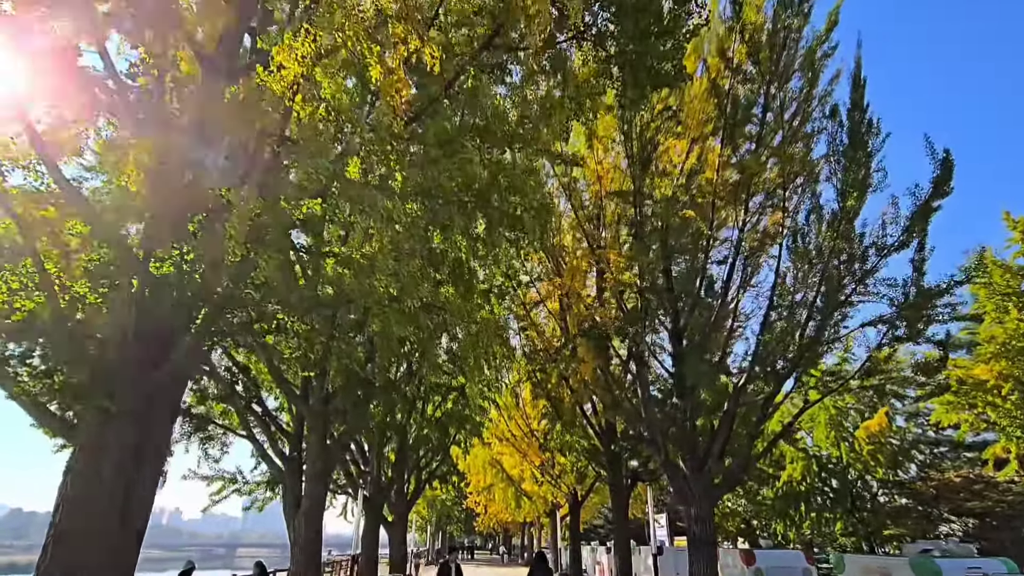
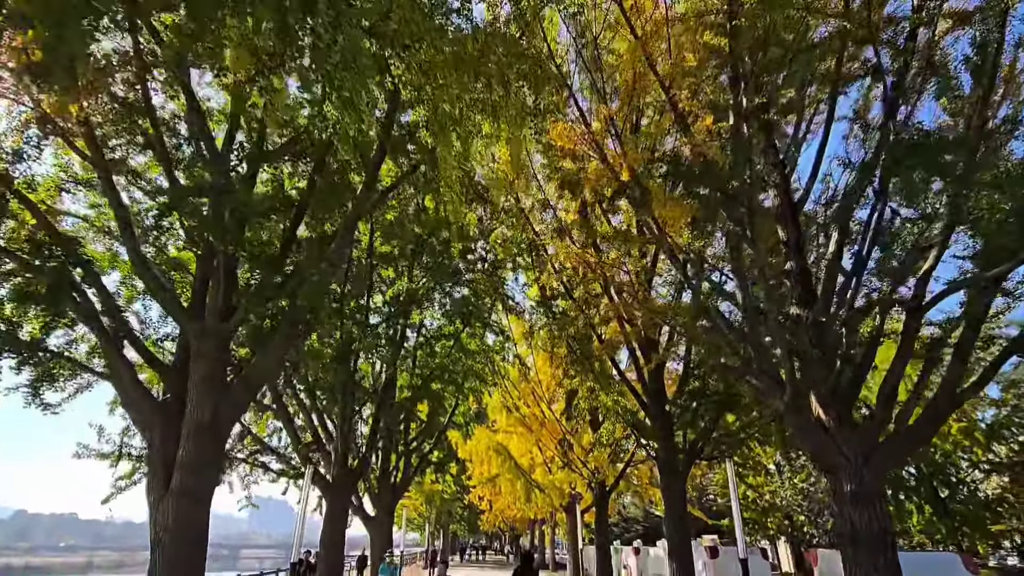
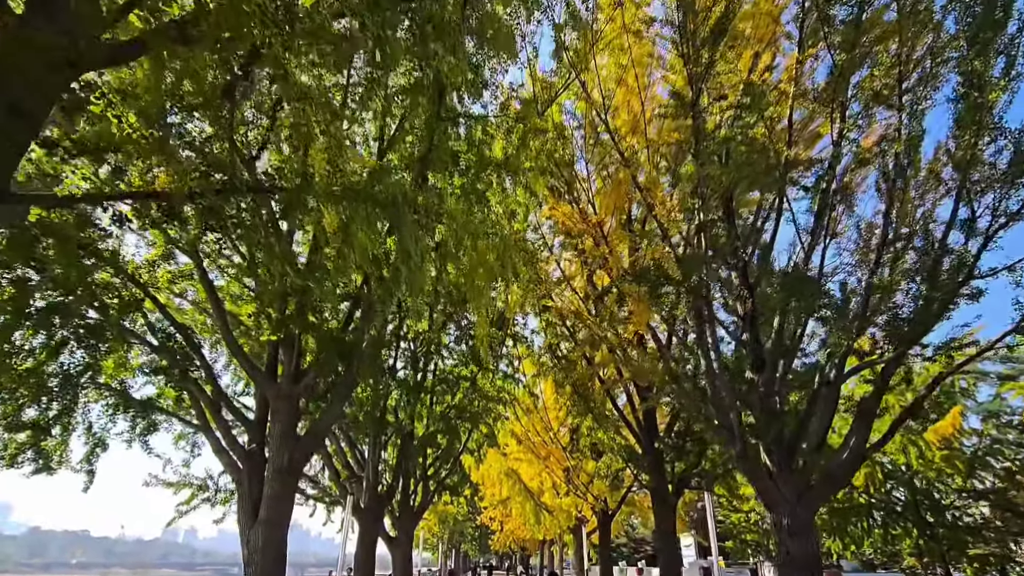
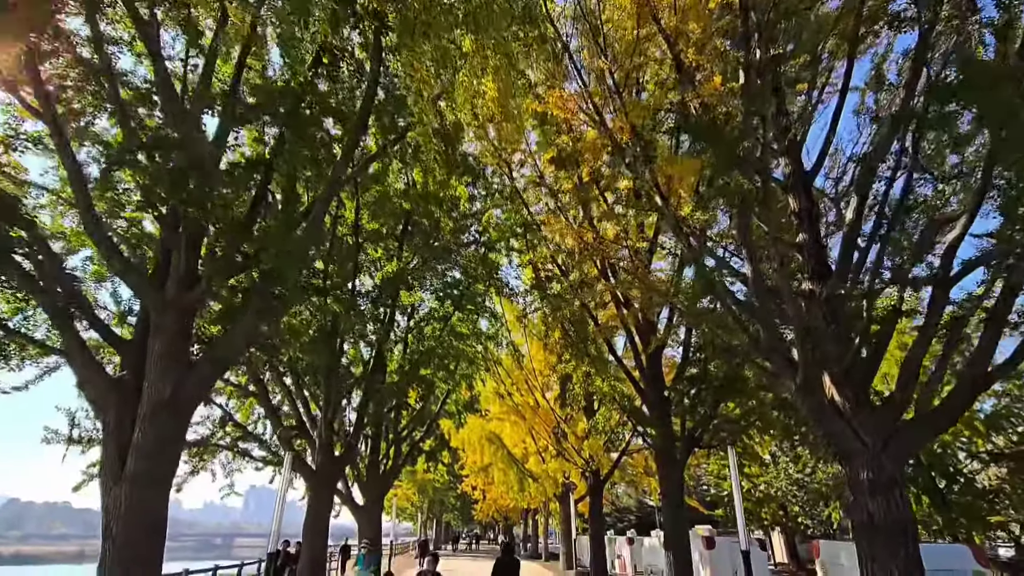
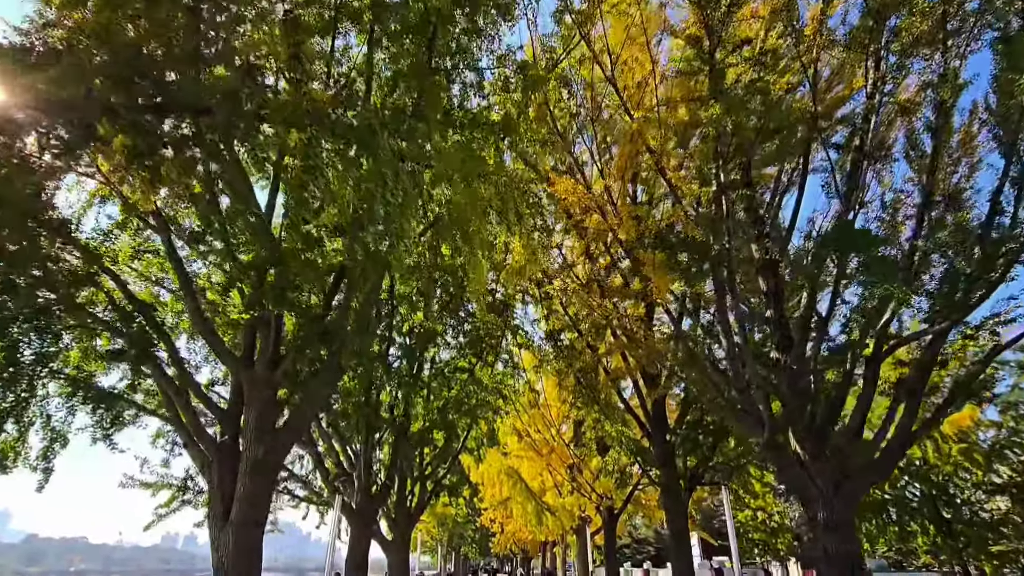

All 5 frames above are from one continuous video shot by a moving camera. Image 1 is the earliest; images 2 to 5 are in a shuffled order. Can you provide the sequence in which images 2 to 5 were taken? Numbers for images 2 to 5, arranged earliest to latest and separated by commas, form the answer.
3, 5, 2, 4
